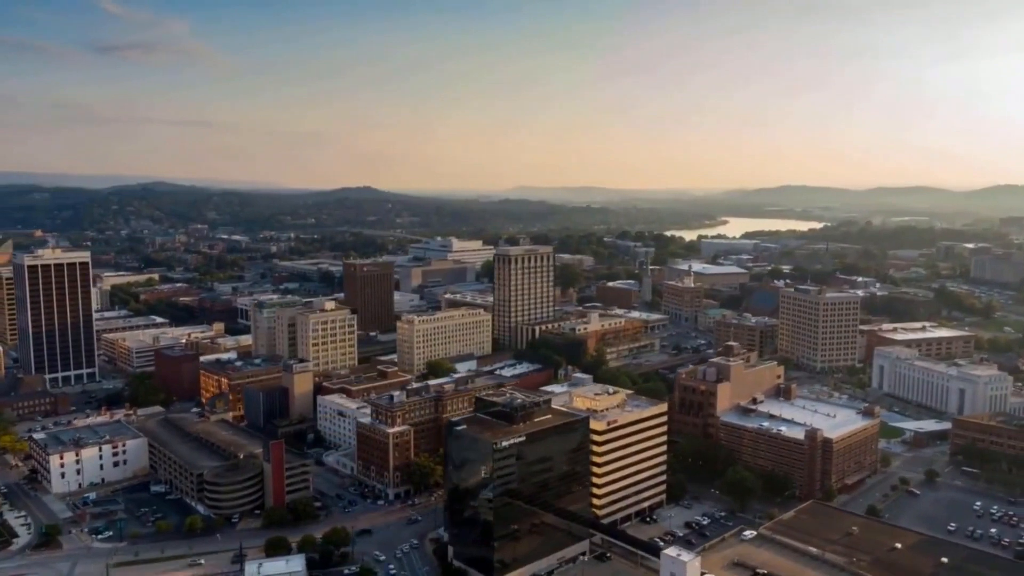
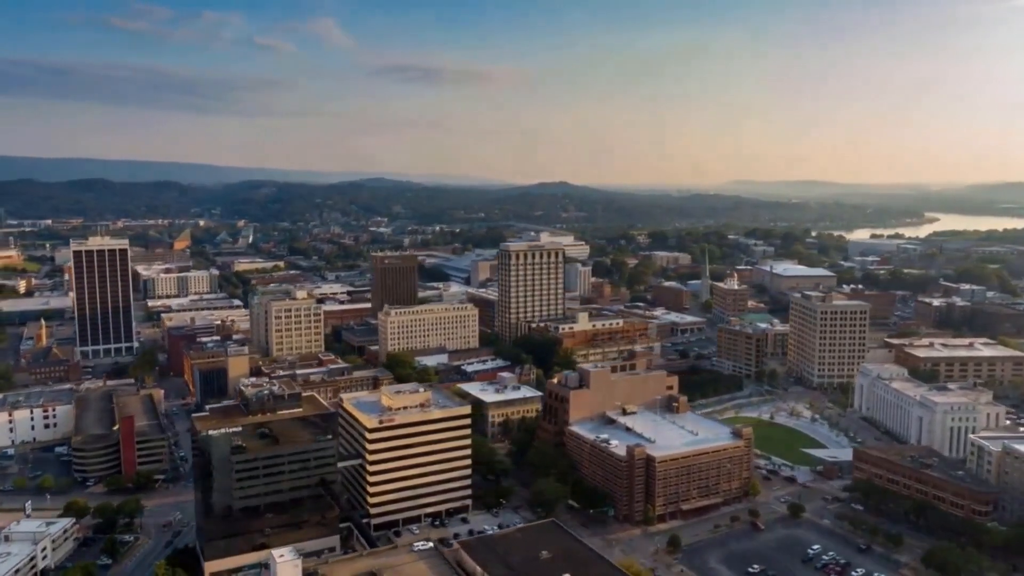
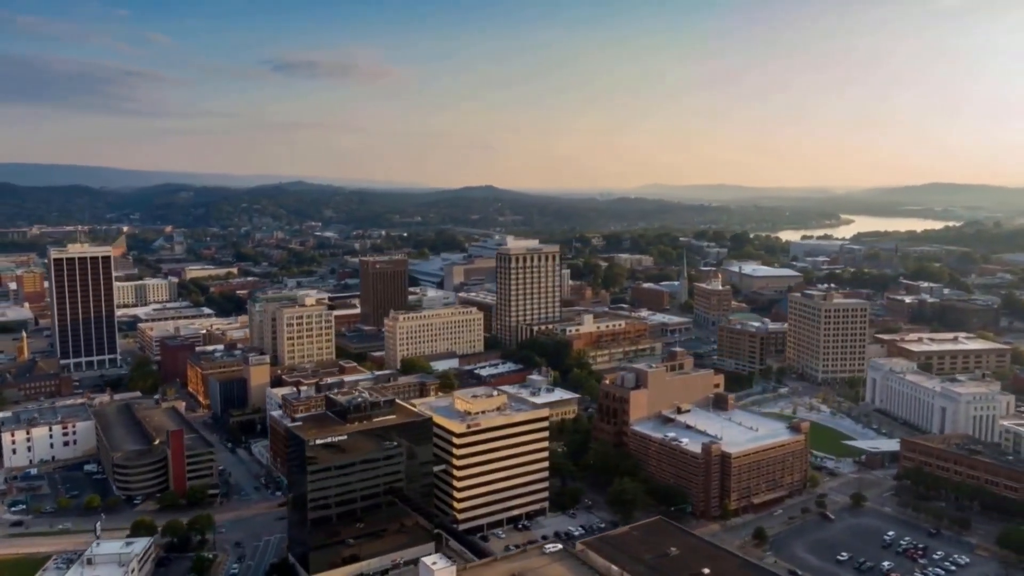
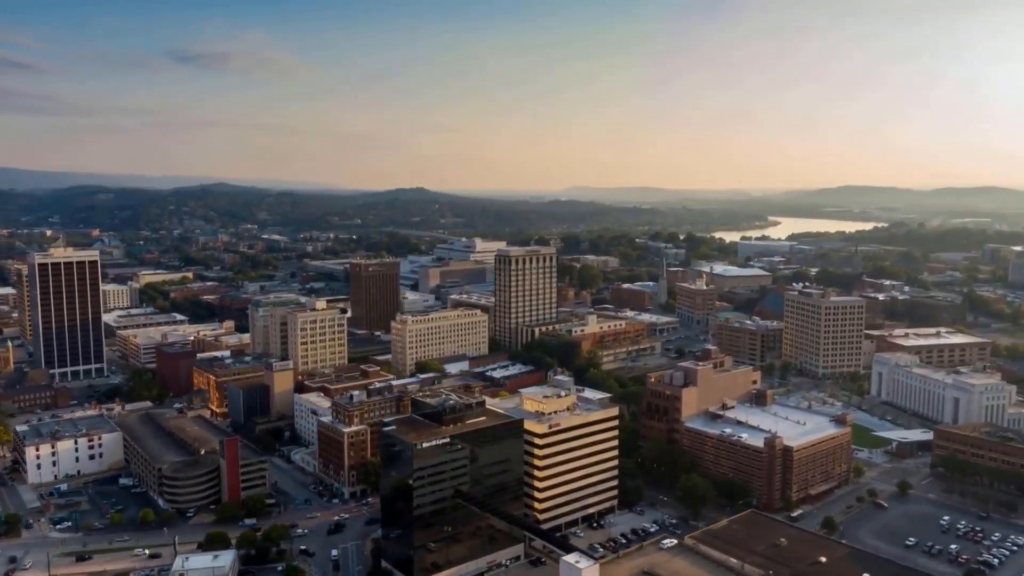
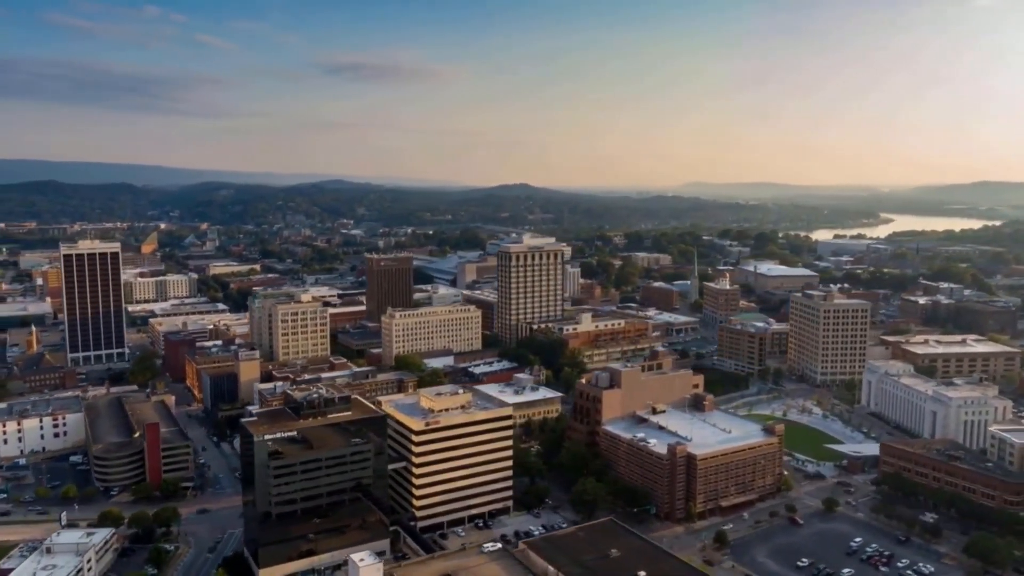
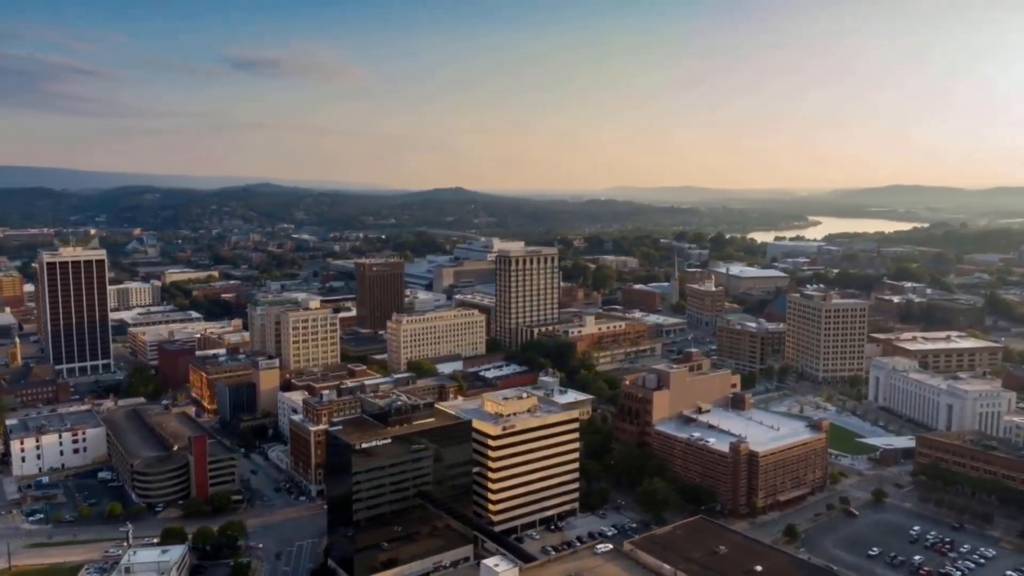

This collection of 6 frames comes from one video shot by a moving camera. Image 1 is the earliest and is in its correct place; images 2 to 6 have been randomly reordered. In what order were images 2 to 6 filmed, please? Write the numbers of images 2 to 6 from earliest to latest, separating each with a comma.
4, 6, 3, 5, 2
